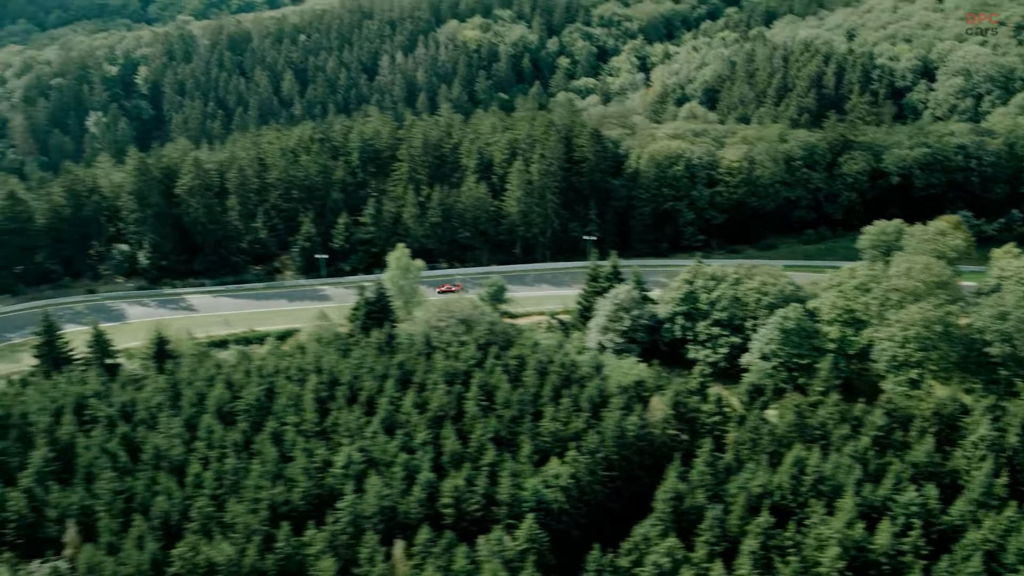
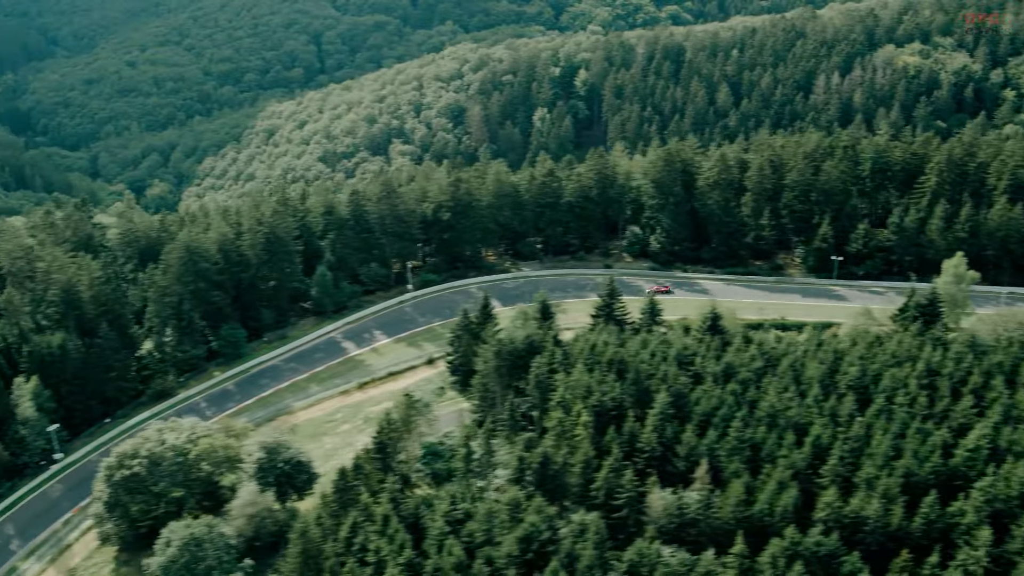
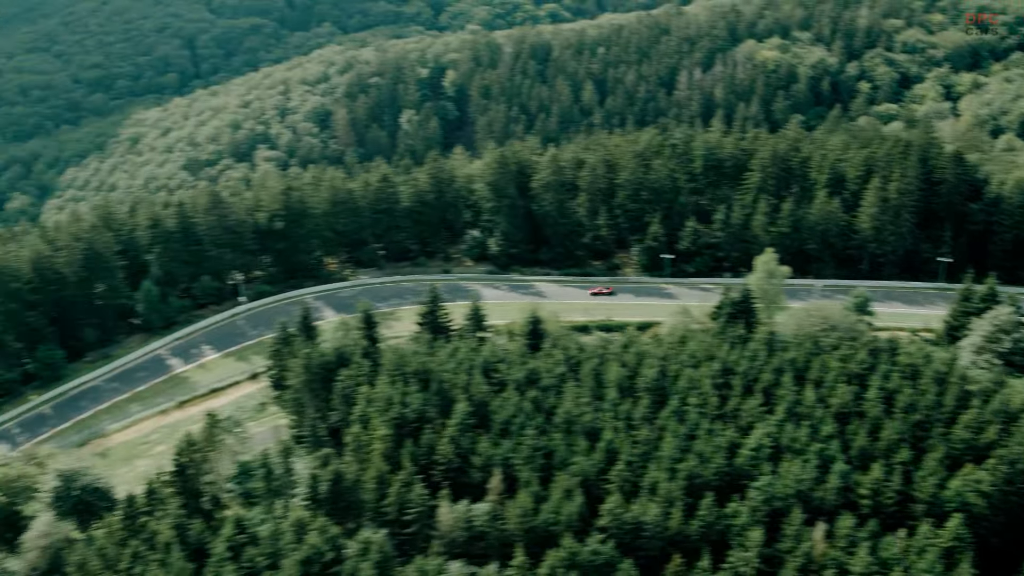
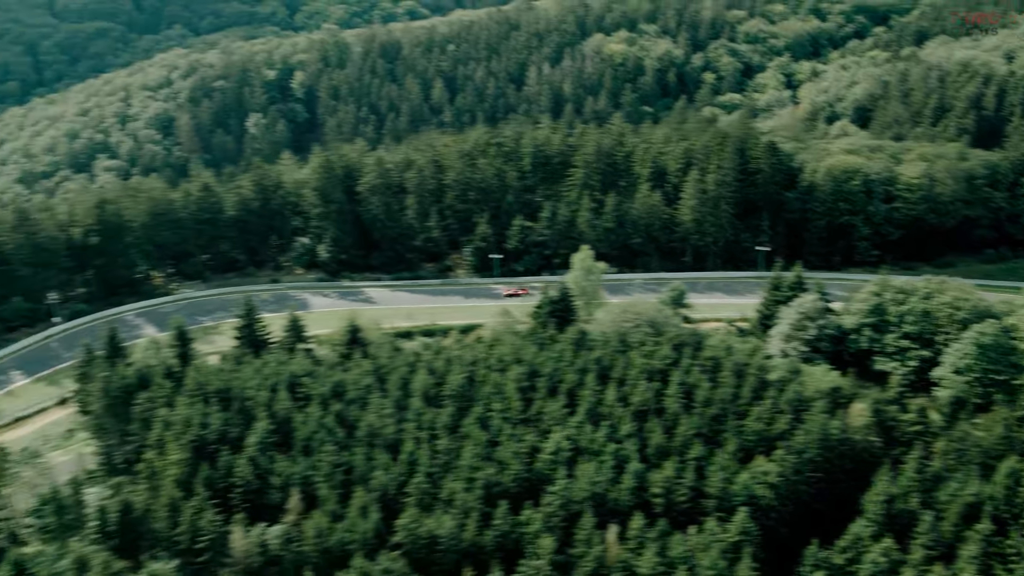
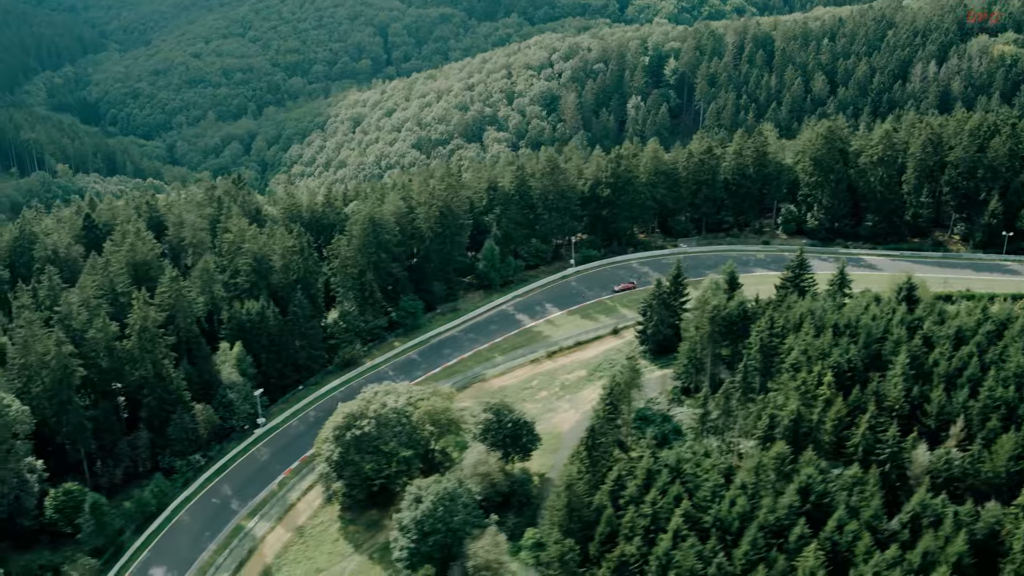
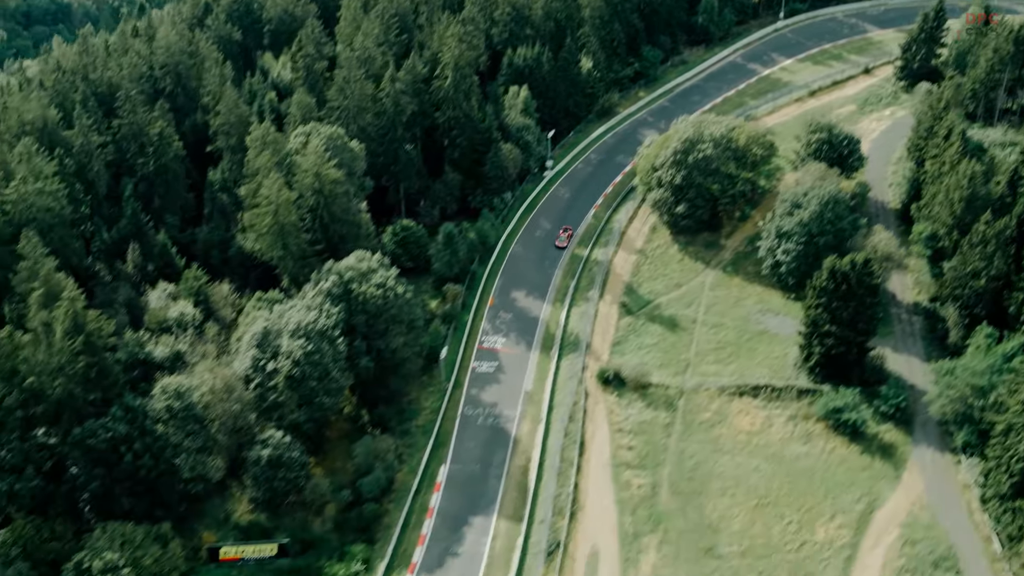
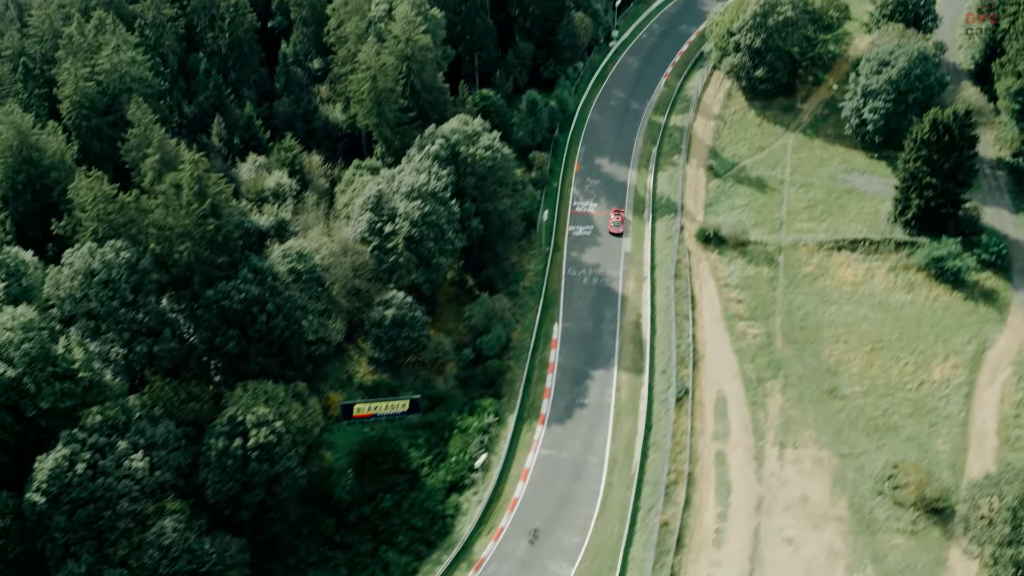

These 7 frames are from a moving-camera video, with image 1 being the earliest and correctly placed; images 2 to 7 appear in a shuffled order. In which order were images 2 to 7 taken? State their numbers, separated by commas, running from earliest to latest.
4, 3, 2, 5, 6, 7
